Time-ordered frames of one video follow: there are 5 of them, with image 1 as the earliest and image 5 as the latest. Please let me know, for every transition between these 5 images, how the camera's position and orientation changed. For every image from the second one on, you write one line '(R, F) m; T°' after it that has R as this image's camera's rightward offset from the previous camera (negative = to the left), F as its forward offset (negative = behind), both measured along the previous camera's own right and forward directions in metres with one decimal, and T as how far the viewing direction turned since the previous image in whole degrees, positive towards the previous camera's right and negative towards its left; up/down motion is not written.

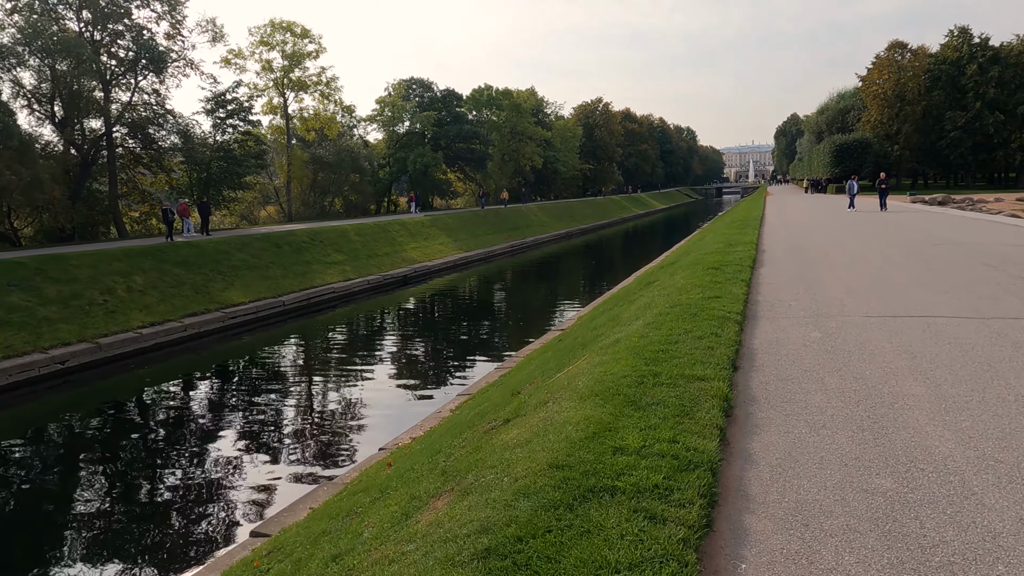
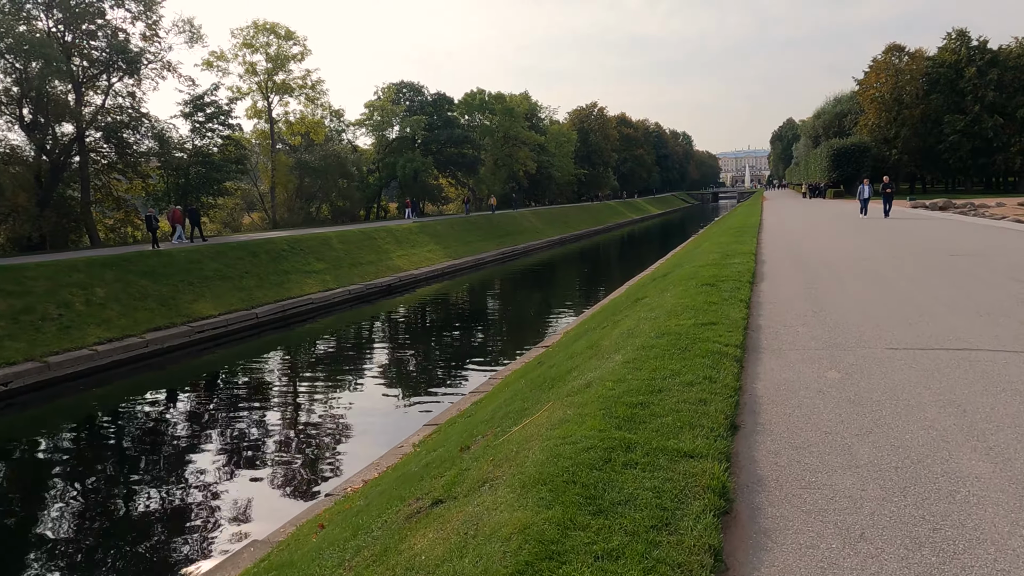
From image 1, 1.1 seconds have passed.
(+0.4, +1.0) m; 0°
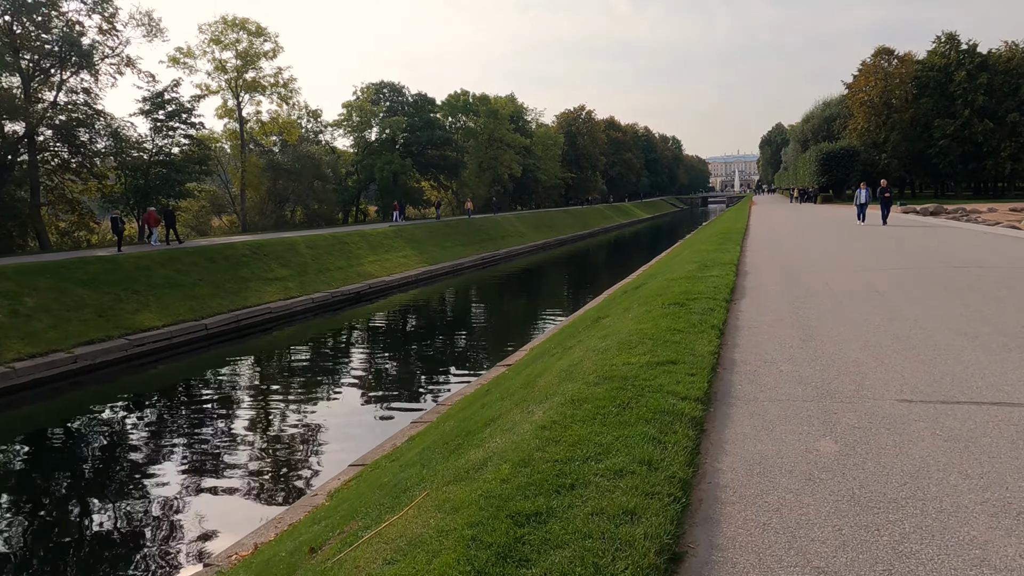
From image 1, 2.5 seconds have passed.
(+0.7, +1.3) m; +1°
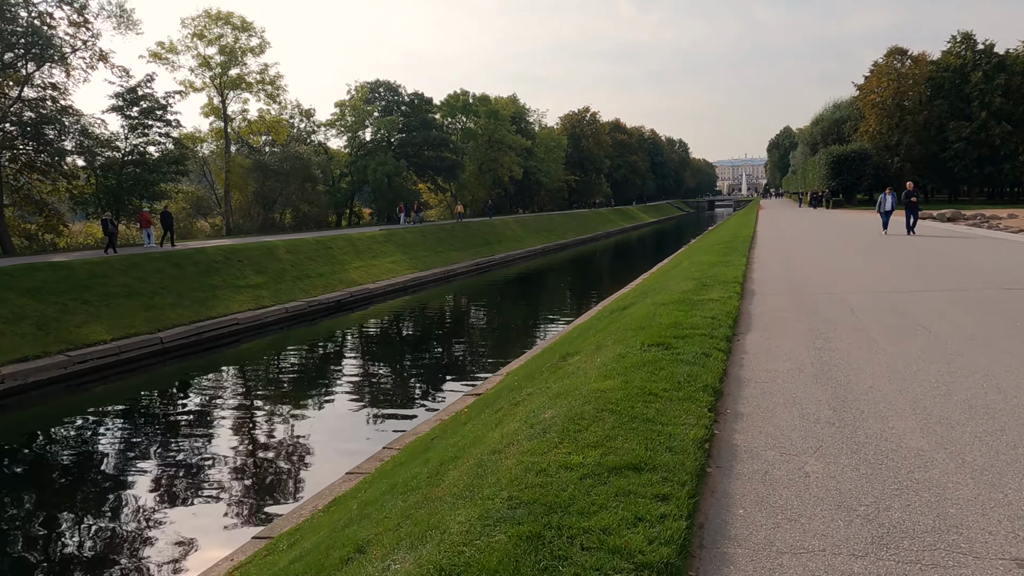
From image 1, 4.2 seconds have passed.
(+0.6, +1.6) m; -1°
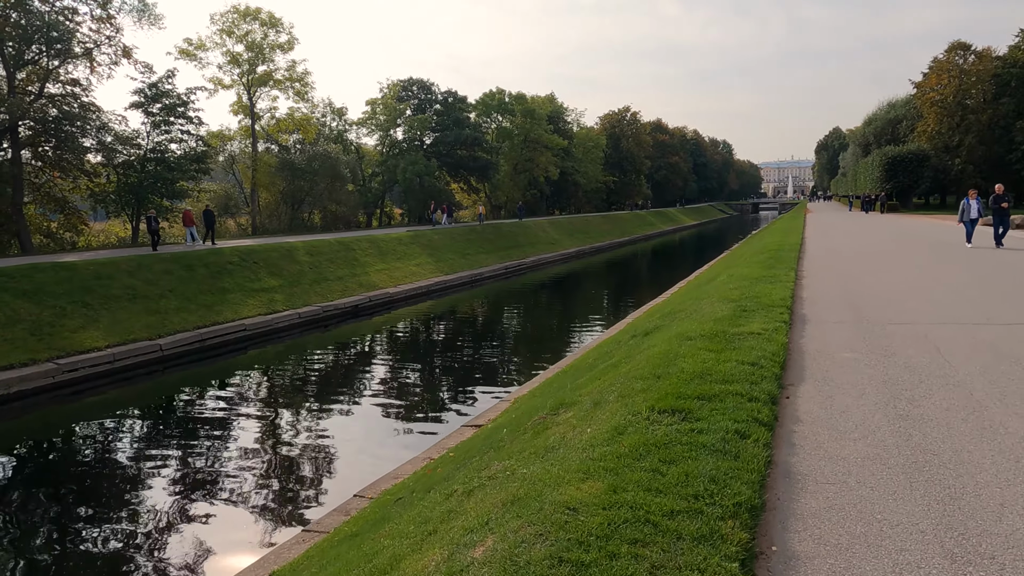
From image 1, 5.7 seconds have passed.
(+0.5, +1.4) m; -4°
